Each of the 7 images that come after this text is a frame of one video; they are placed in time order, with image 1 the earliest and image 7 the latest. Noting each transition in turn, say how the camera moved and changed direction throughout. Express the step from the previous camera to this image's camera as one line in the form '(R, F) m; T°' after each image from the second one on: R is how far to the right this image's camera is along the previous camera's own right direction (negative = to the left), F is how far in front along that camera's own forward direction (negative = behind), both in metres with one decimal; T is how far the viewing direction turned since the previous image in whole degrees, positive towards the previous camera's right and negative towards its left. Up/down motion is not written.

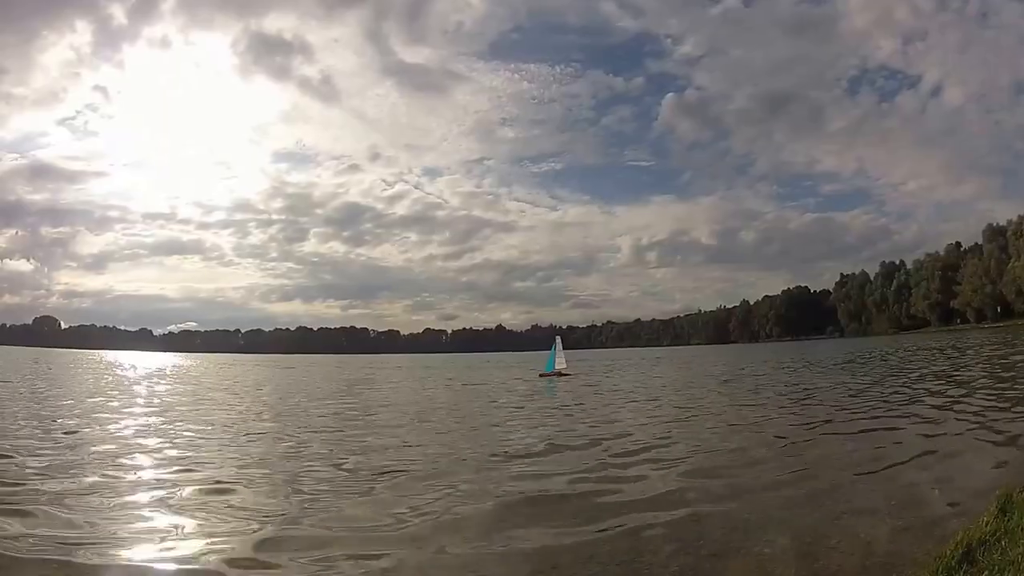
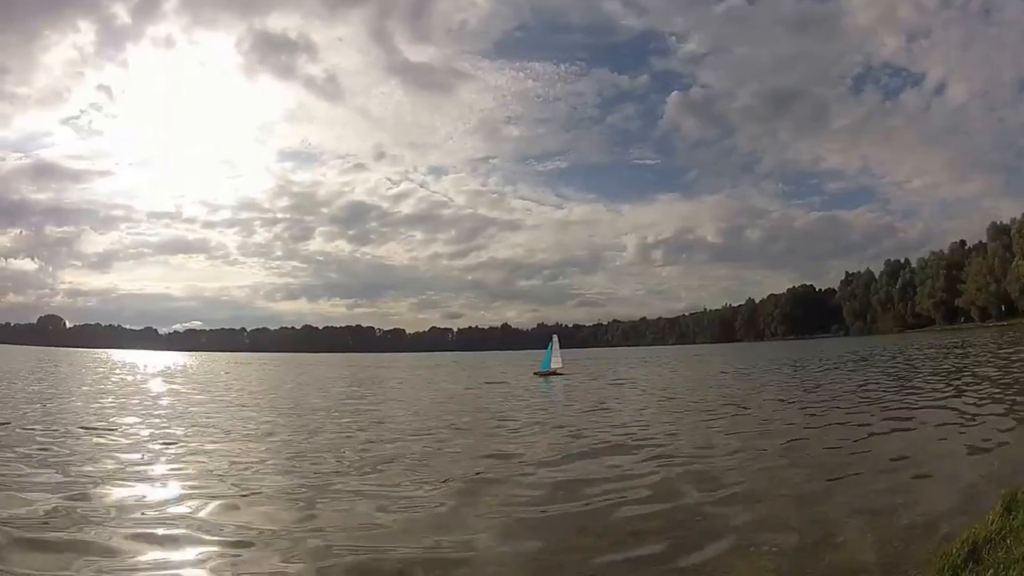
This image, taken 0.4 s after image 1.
(-2.0, +5.4) m; 0°
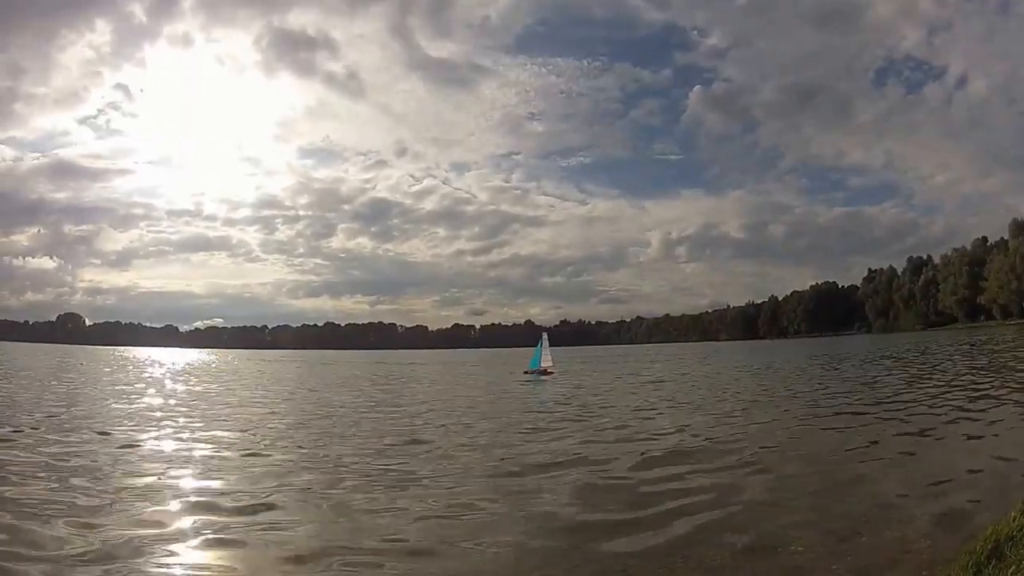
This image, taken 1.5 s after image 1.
(+4.1, -4.8) m; -1°
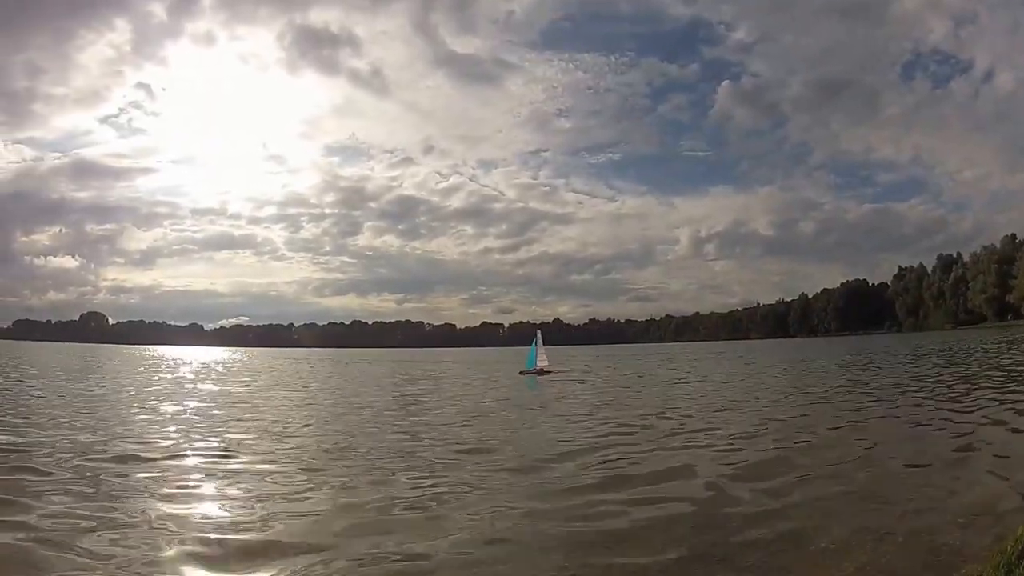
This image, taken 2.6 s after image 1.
(+2.4, -0.5) m; -1°
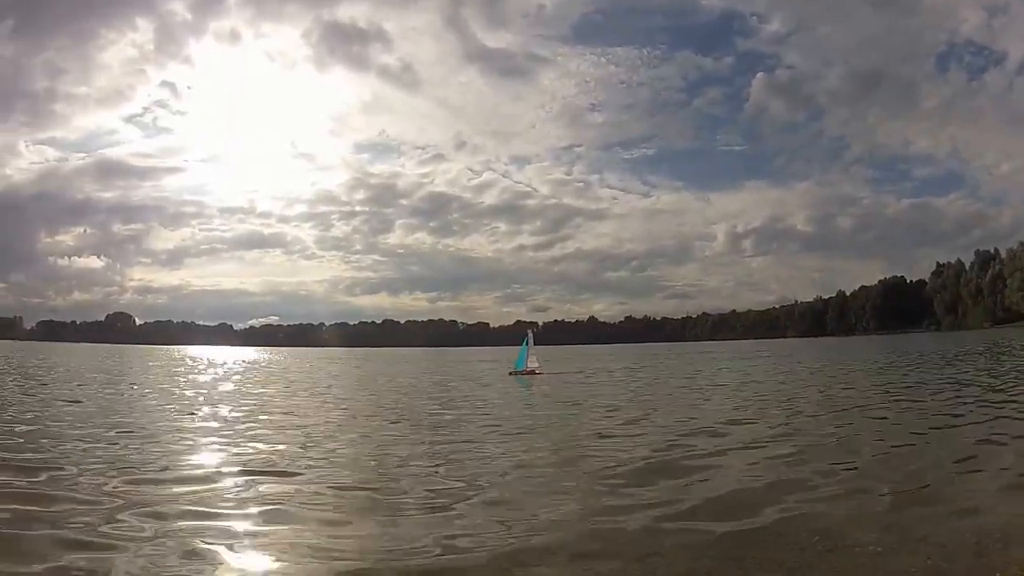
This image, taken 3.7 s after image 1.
(+1.7, +1.7) m; -2°
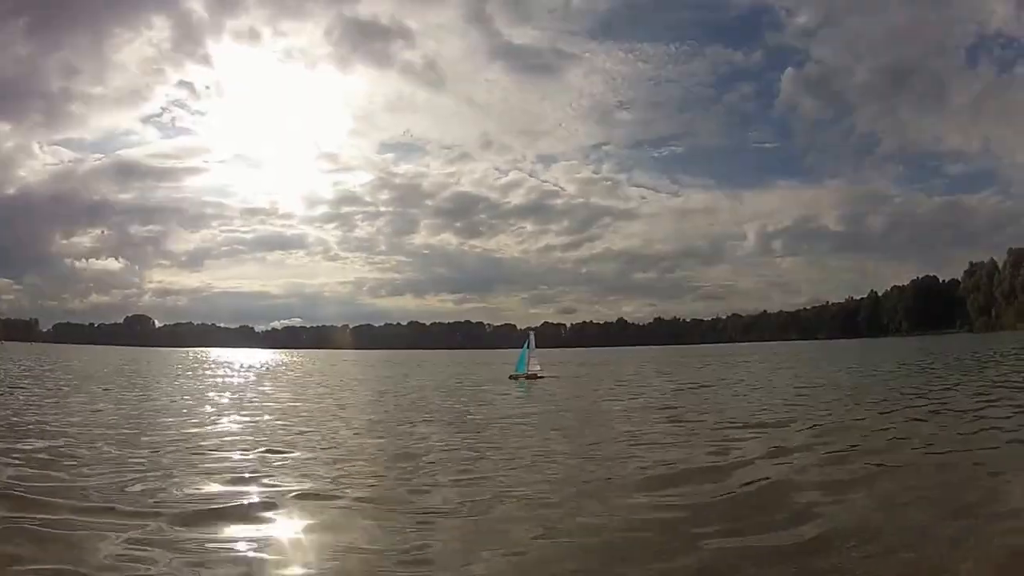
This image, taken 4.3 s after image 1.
(+1.8, +3.9) m; -2°
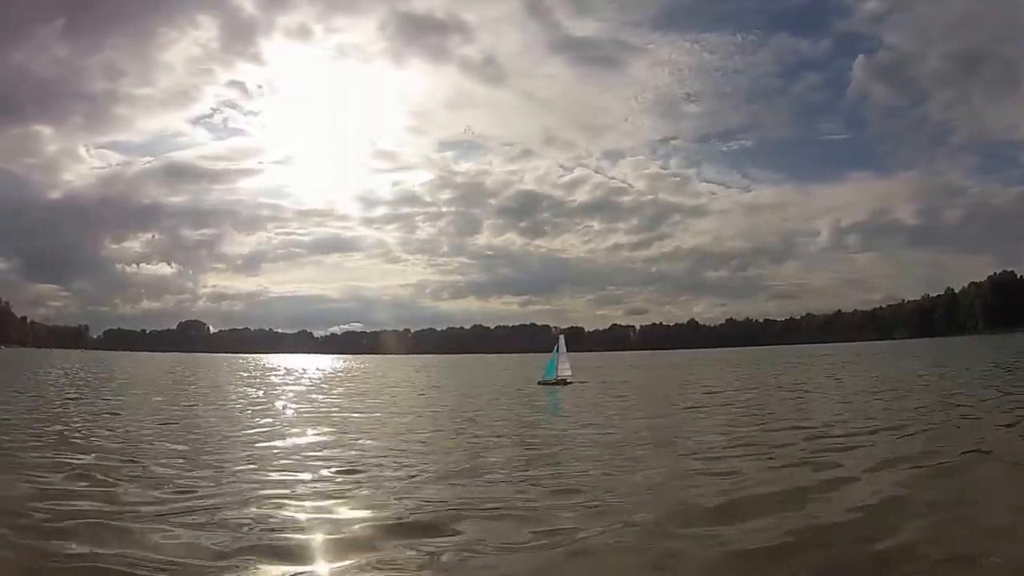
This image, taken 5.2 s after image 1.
(+4.8, +8.3) m; -5°
